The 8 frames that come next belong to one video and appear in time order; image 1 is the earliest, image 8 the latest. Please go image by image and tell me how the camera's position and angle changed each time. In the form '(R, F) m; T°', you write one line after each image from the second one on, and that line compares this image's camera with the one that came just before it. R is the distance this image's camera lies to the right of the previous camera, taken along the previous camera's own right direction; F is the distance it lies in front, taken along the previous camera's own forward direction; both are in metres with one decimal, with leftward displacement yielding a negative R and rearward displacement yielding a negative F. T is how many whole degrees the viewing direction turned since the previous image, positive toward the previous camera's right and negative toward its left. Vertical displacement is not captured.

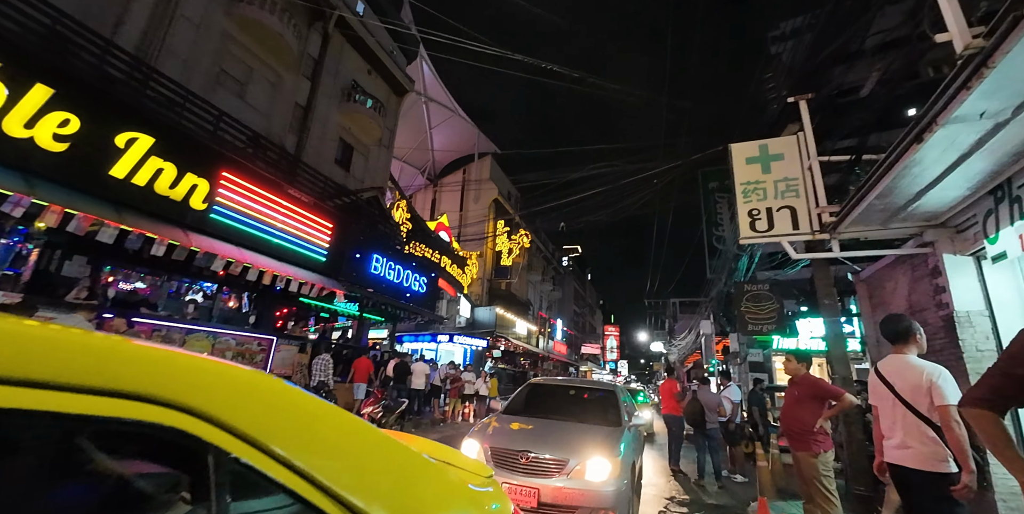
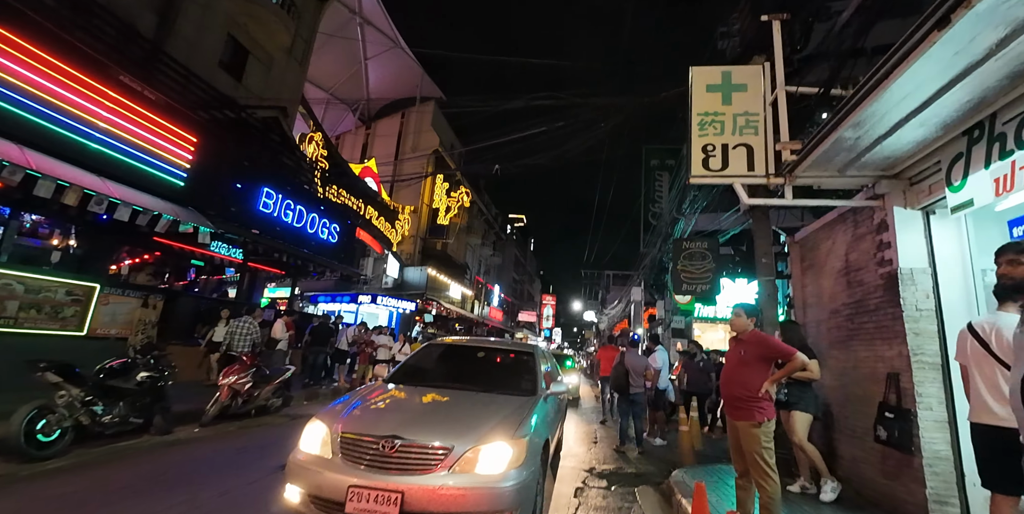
(+0.5, +1.1) m; +8°
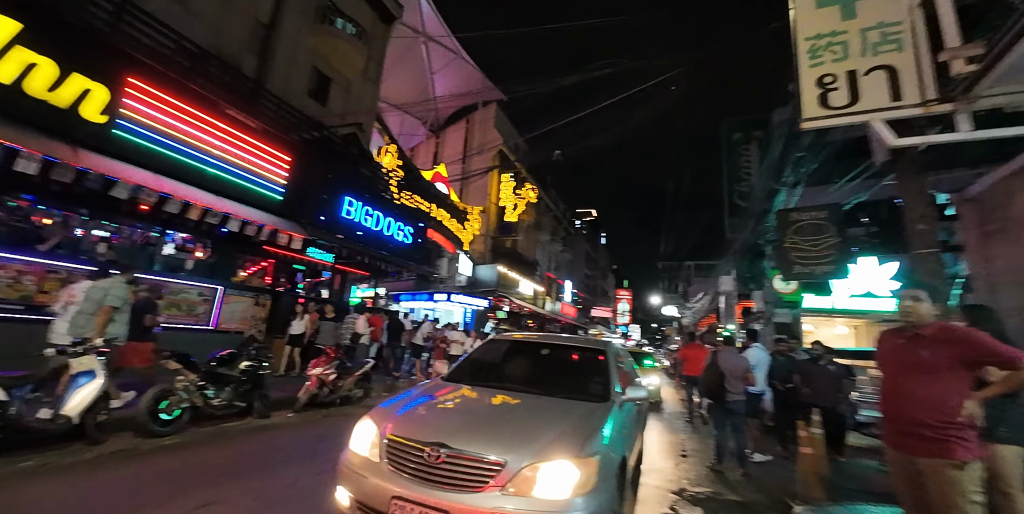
(+0.1, +0.5) m; -10°
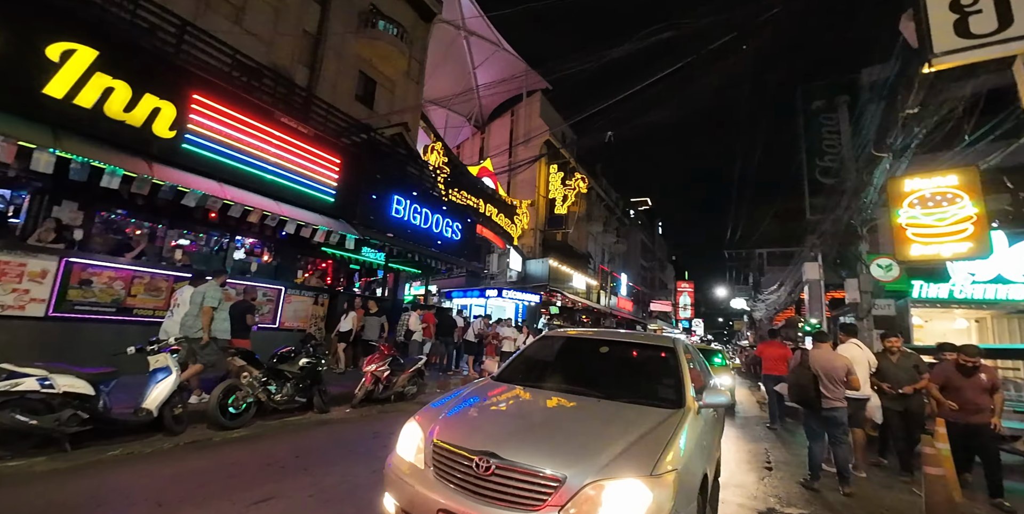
(0.0, +0.4) m; -7°
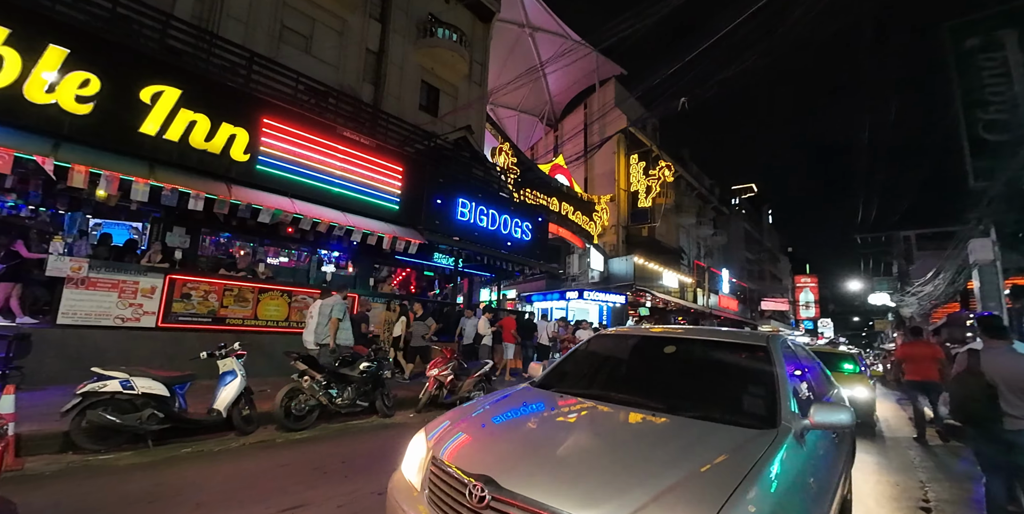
(+0.5, +0.6) m; -13°
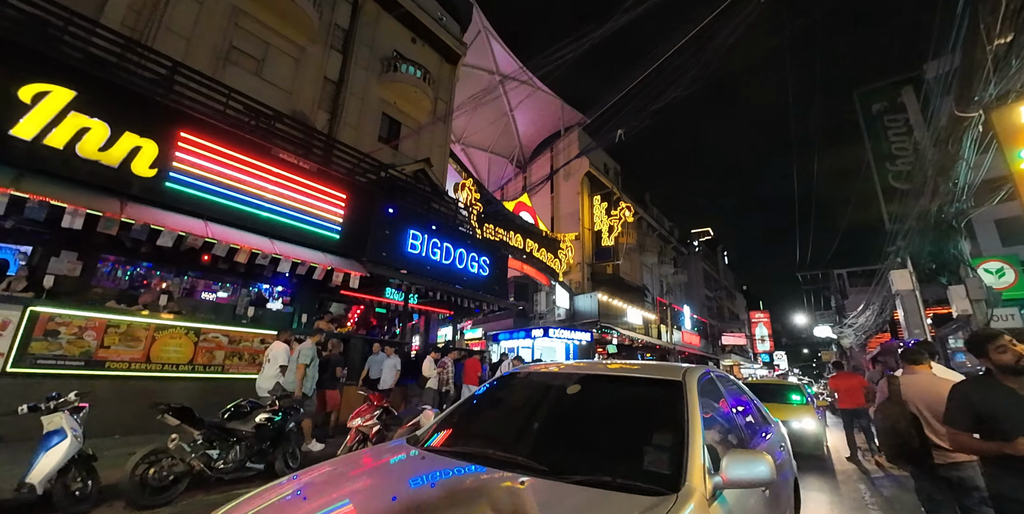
(+0.5, +0.5) m; +3°
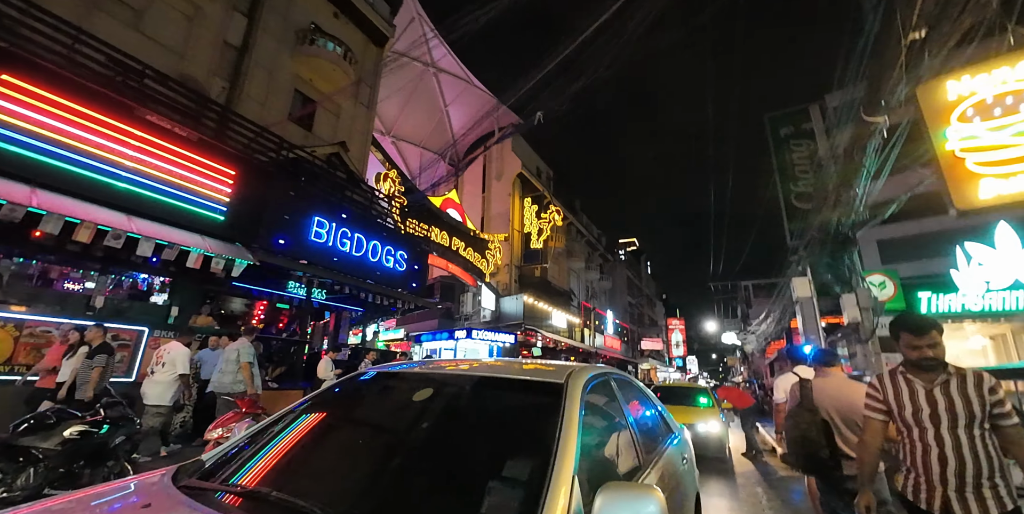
(+0.3, +0.4) m; +9°
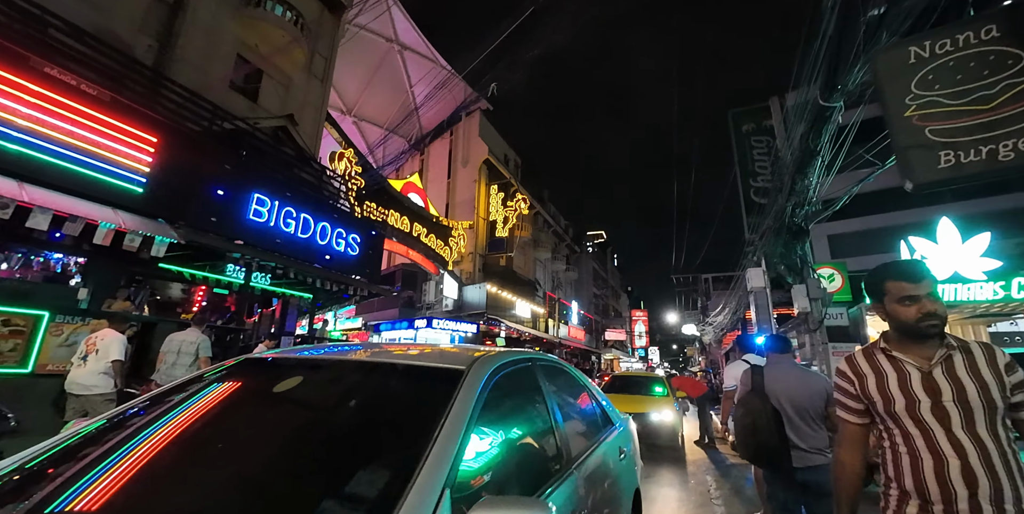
(+0.3, +0.3) m; +4°
